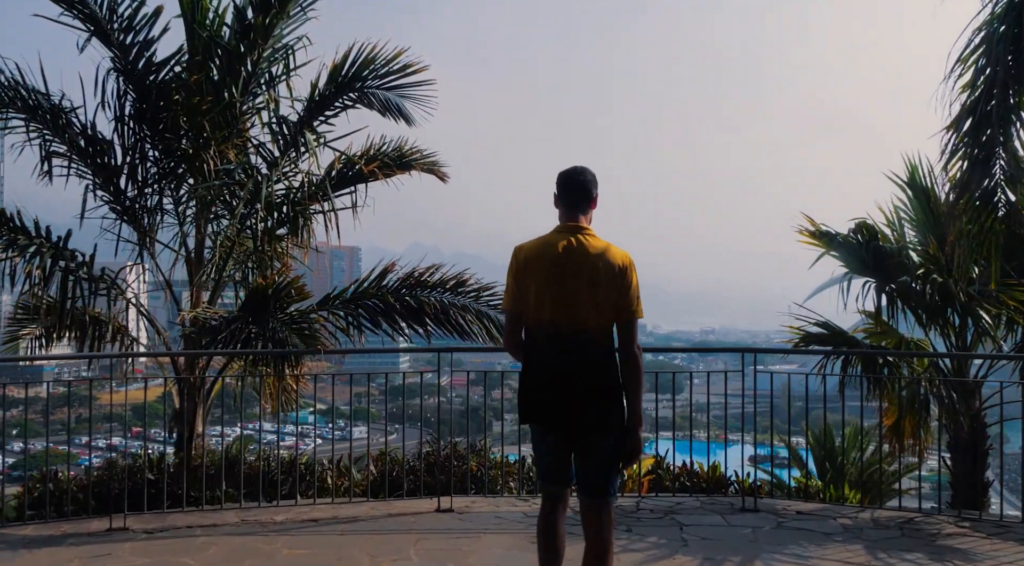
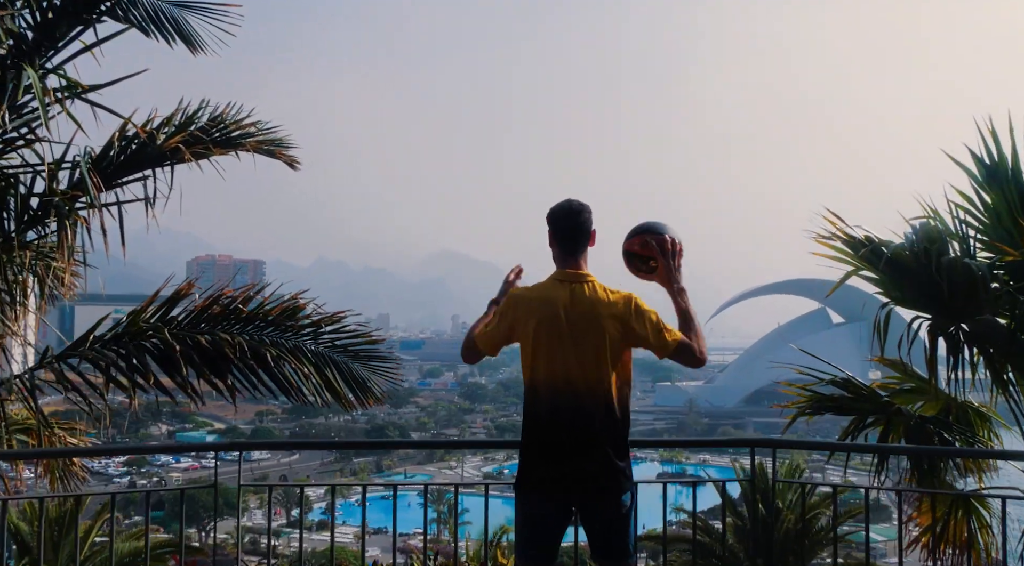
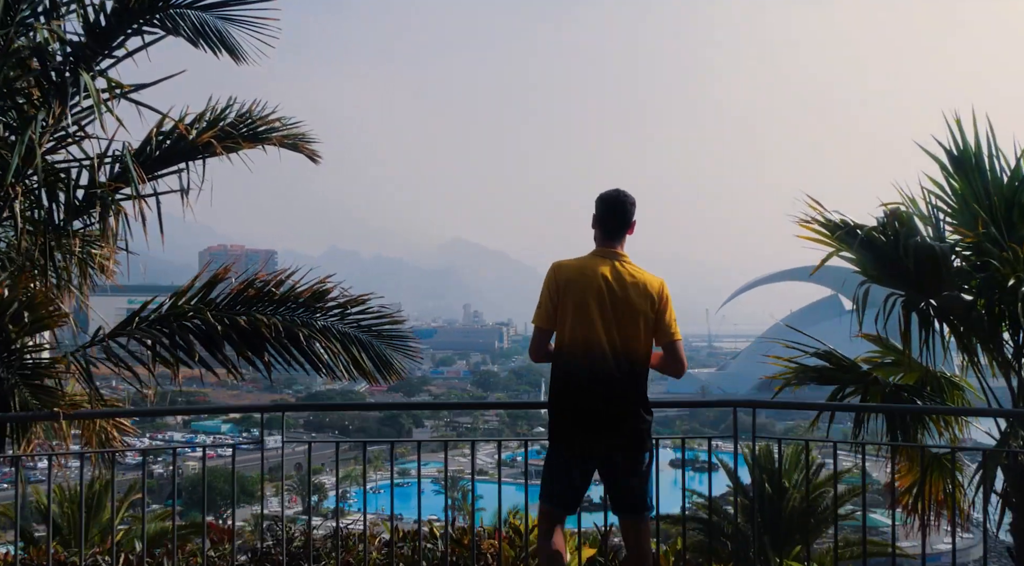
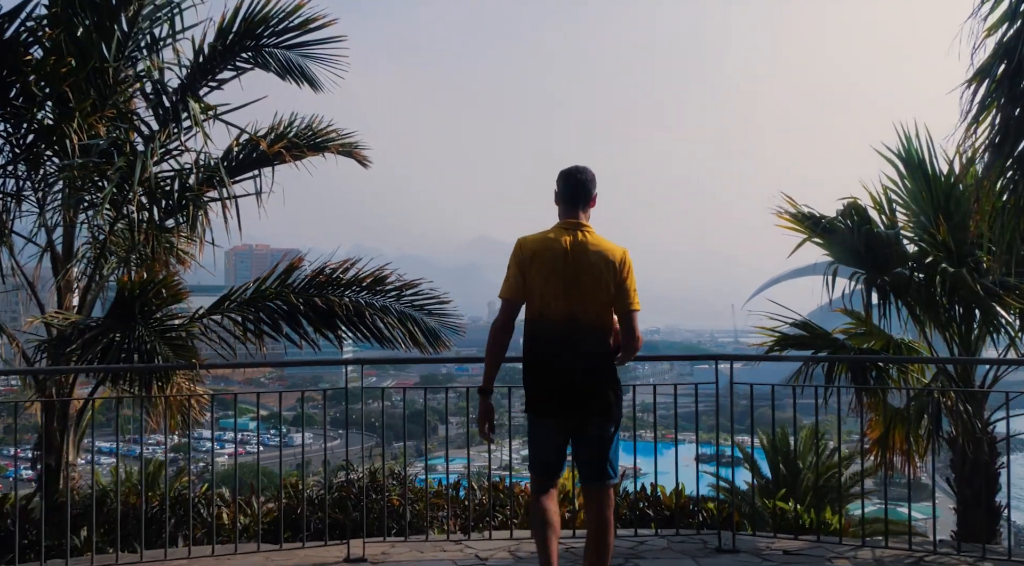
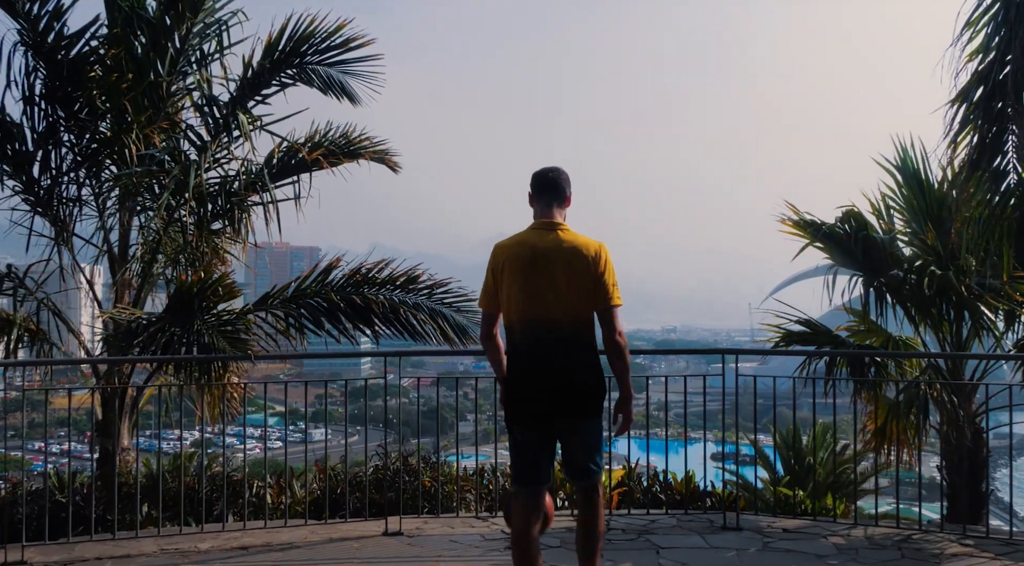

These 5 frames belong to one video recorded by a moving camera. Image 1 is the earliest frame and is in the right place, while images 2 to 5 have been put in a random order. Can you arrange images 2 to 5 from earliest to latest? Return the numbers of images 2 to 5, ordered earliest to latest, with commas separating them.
5, 4, 3, 2
